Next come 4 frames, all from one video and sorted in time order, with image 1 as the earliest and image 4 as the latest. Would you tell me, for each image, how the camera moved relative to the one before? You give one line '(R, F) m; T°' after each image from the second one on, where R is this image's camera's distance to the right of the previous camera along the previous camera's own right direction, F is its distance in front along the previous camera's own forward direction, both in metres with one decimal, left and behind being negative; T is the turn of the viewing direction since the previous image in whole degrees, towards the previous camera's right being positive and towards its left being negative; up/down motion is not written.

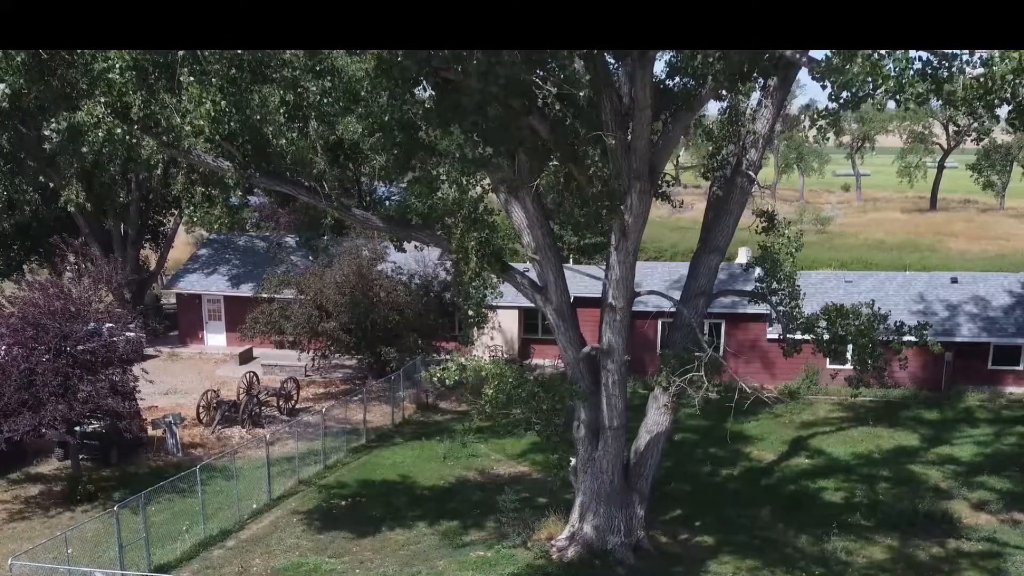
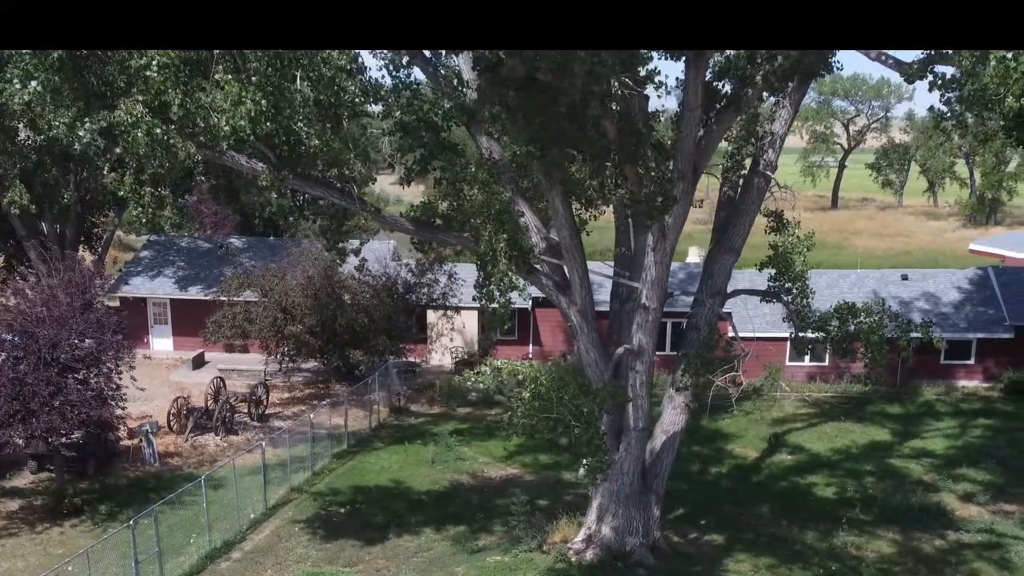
(-0.9, +0.2) m; +4°
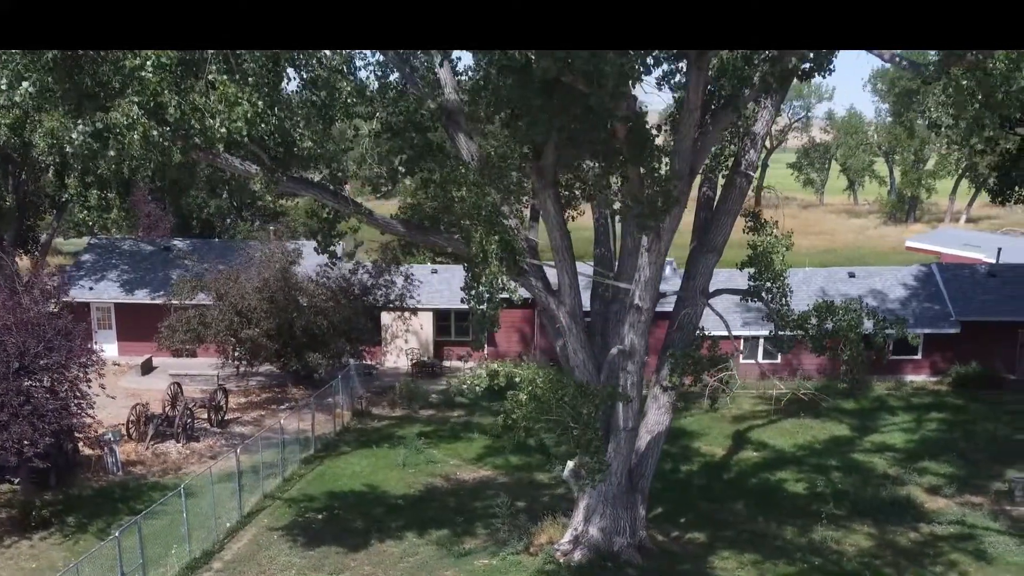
(-0.5, +0.1) m; +3°
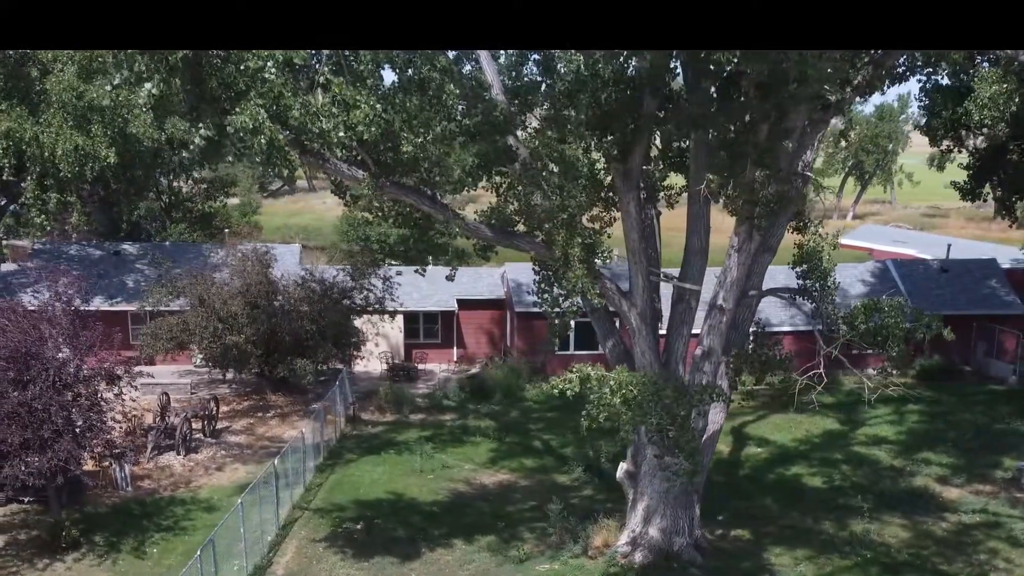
(-1.5, +0.1) m; +3°
